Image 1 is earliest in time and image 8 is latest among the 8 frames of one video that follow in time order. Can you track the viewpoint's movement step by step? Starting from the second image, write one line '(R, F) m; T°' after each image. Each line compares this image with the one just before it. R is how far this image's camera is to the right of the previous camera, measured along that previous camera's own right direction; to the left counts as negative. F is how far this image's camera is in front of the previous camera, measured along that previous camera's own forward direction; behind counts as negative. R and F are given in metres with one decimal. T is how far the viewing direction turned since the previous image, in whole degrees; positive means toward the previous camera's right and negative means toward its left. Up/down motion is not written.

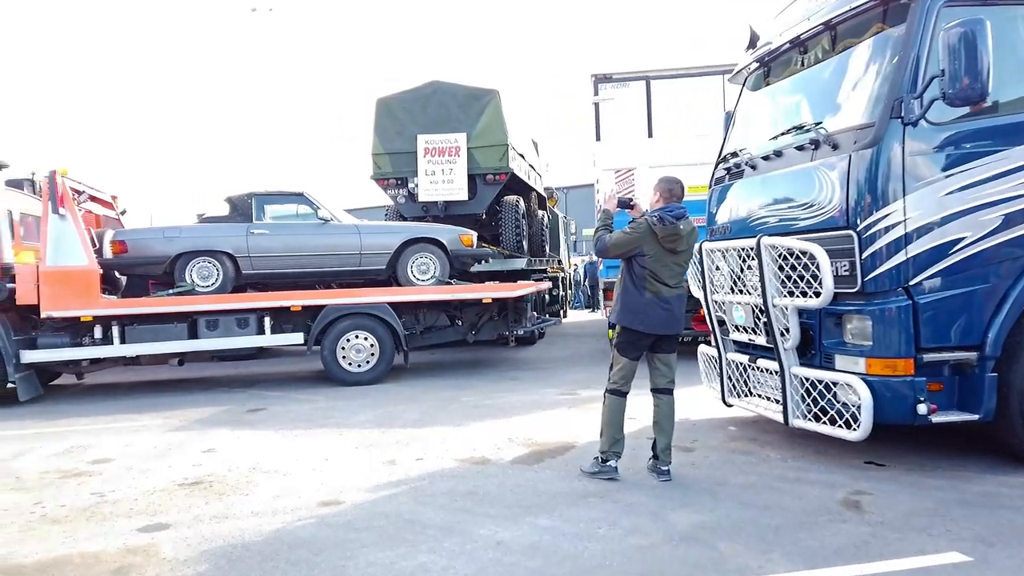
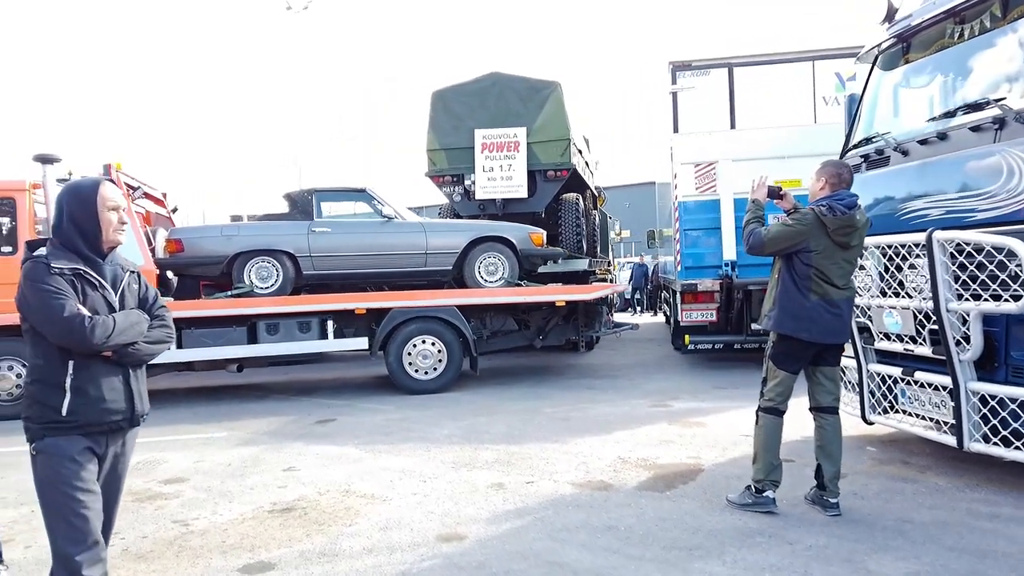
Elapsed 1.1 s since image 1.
(-0.7, +0.6) m; -2°
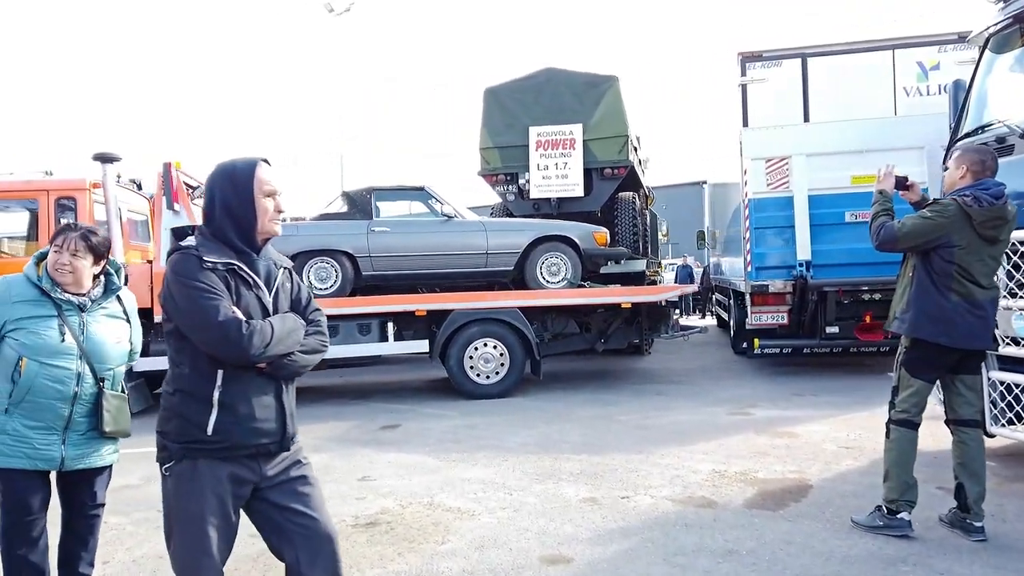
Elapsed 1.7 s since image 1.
(-0.4, +0.3) m; -2°
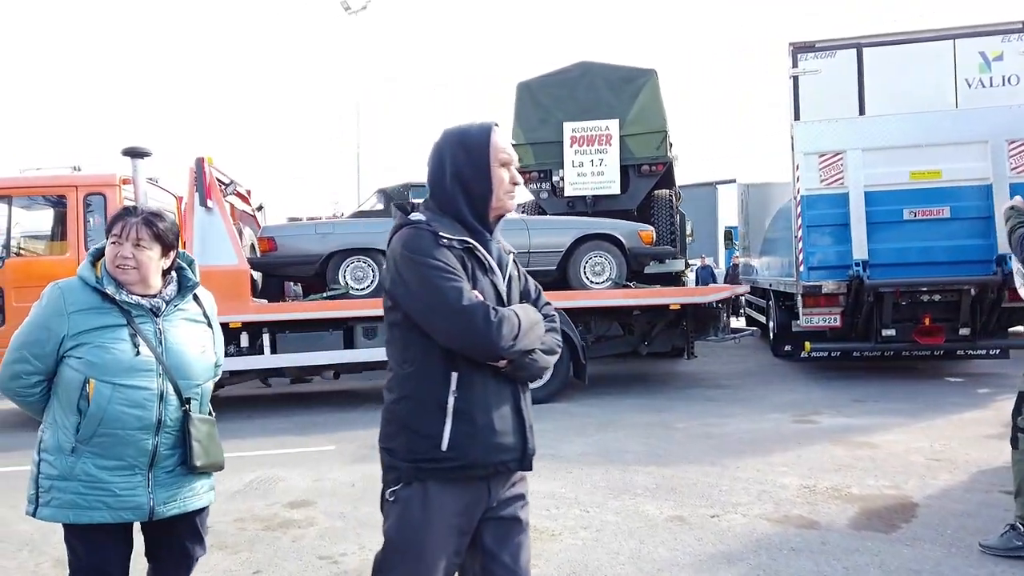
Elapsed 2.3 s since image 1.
(-0.4, +0.4) m; -1°
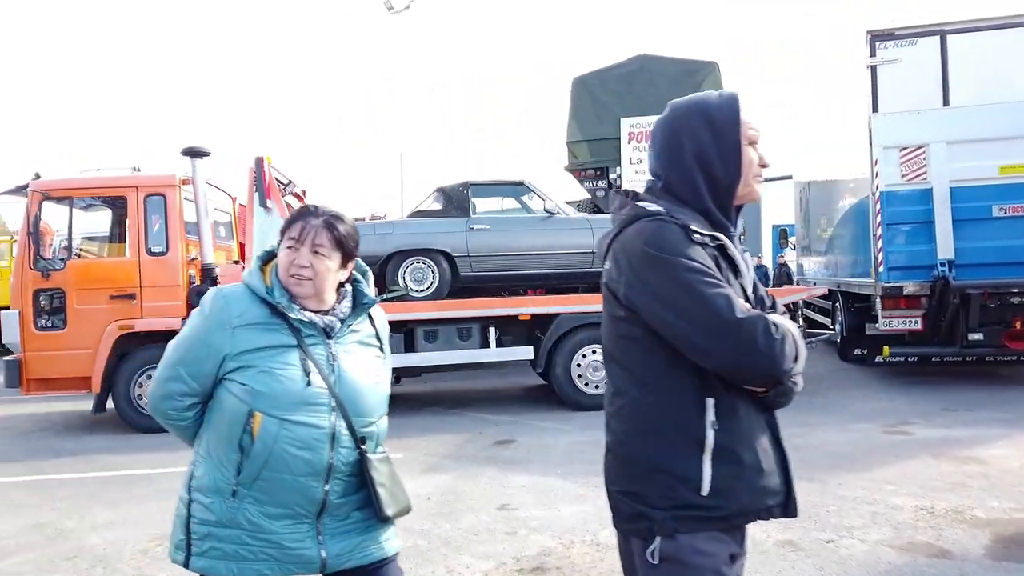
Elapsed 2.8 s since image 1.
(-0.3, +0.3) m; -3°
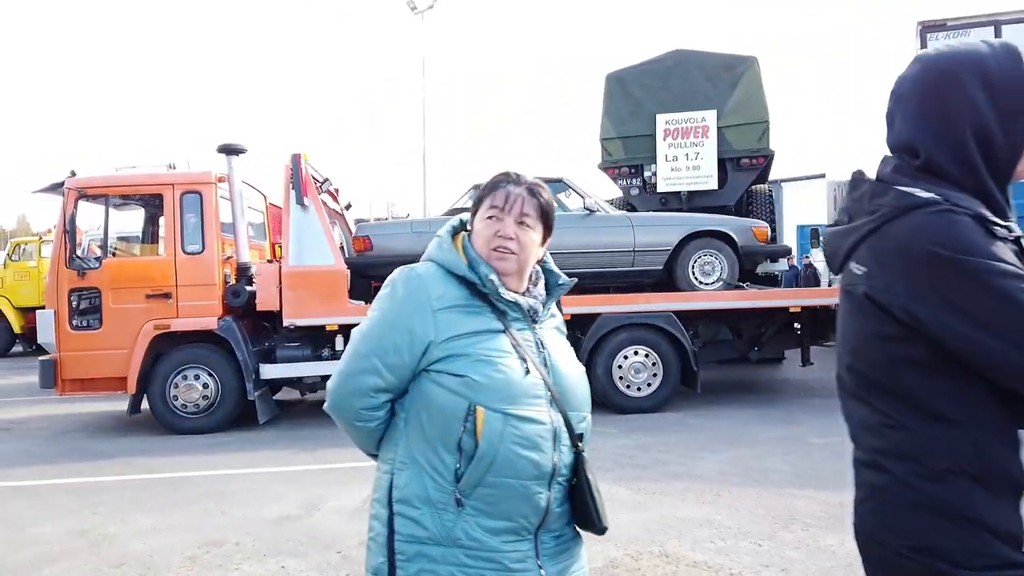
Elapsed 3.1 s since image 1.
(-0.2, +0.2) m; -1°
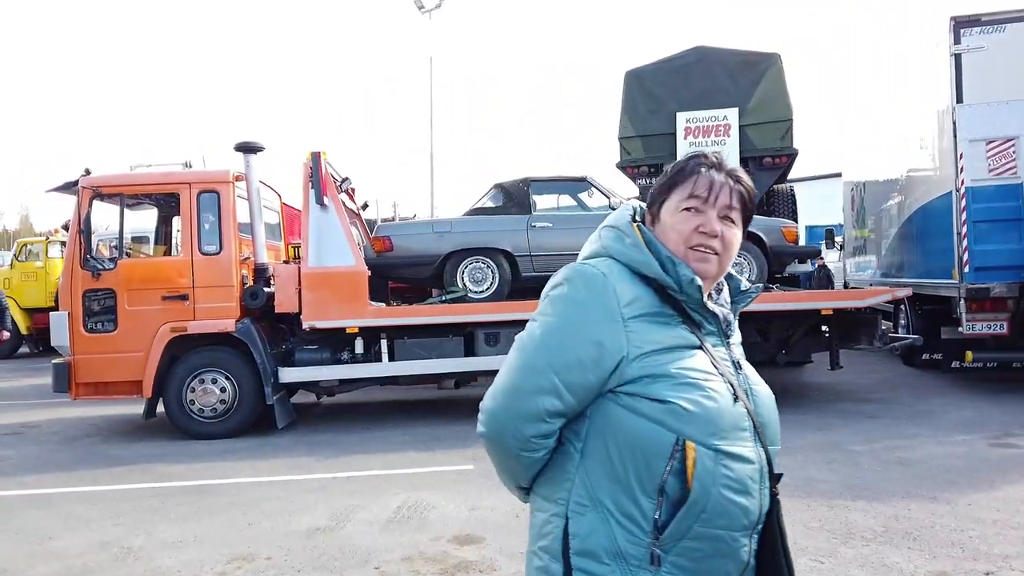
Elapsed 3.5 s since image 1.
(-0.2, +0.2) m; 0°
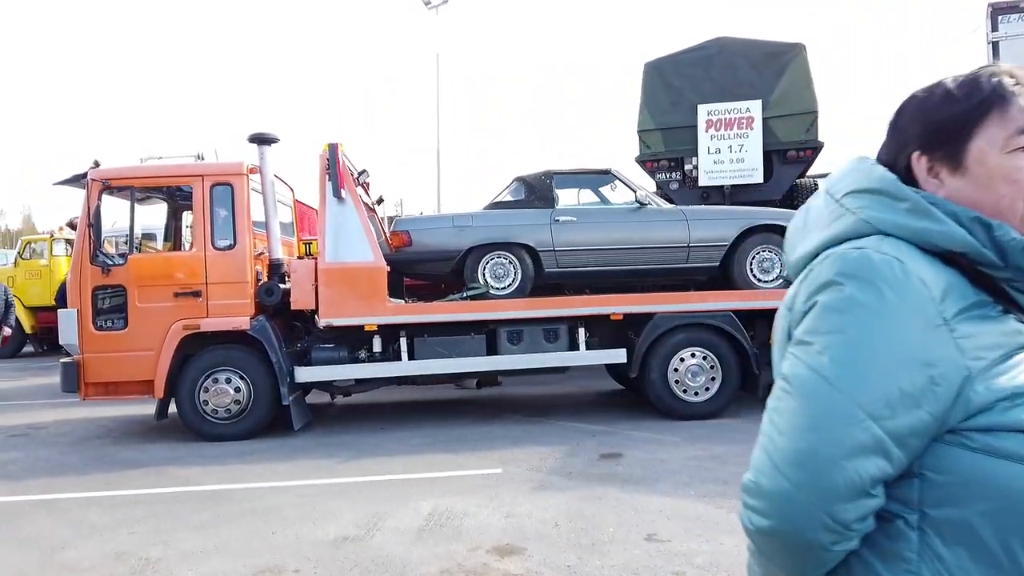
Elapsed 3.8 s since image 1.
(-0.2, +0.3) m; 0°
